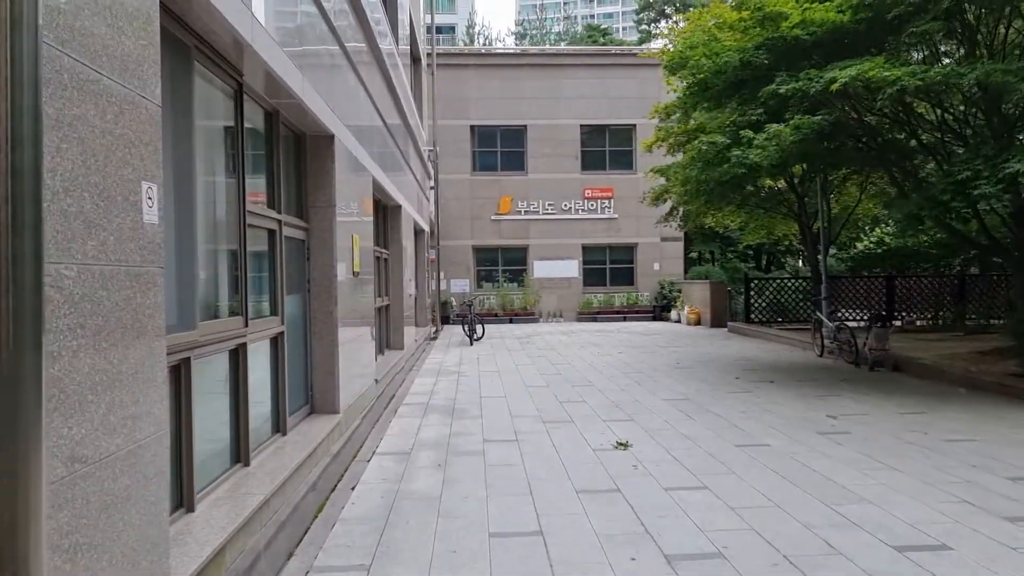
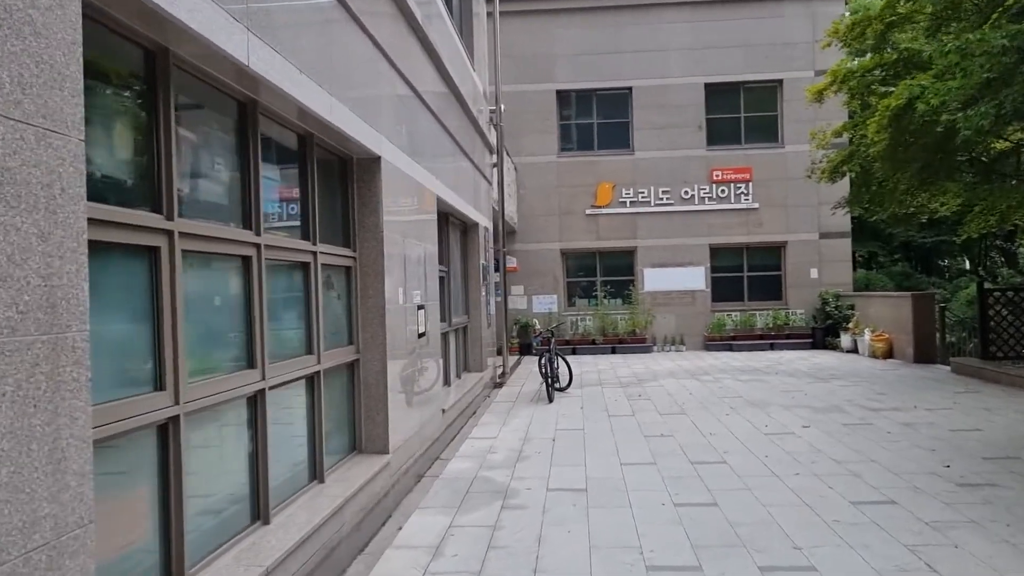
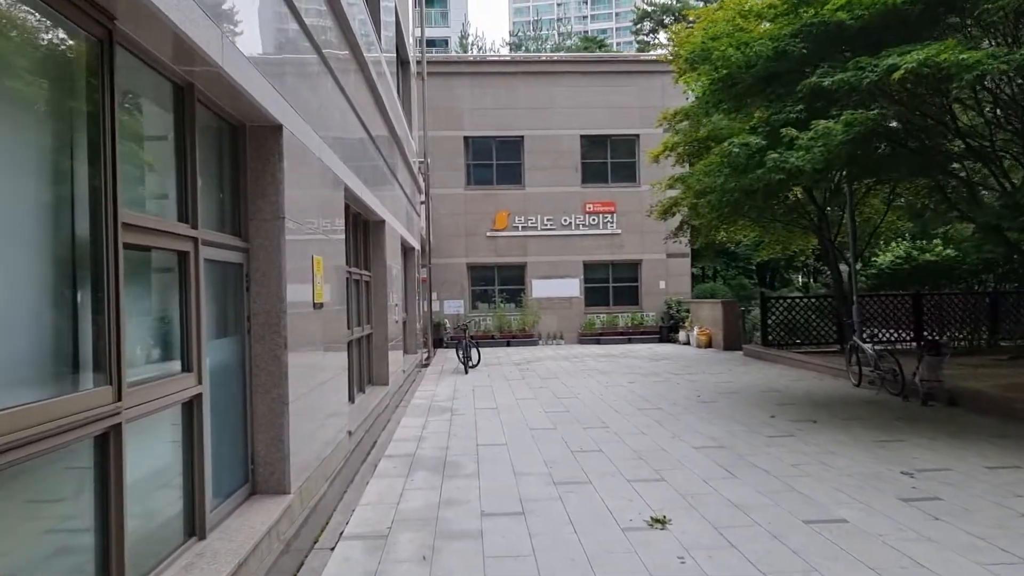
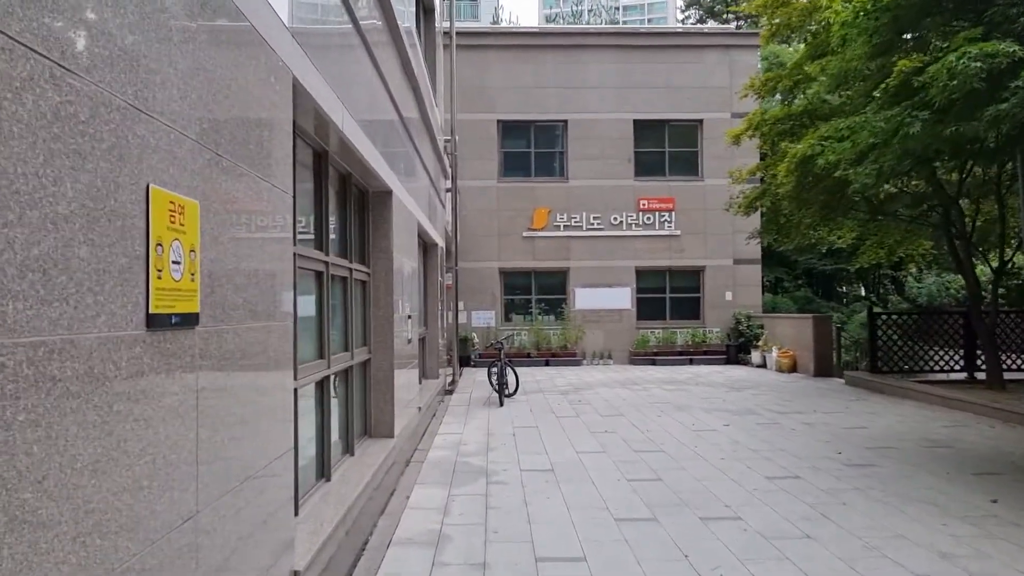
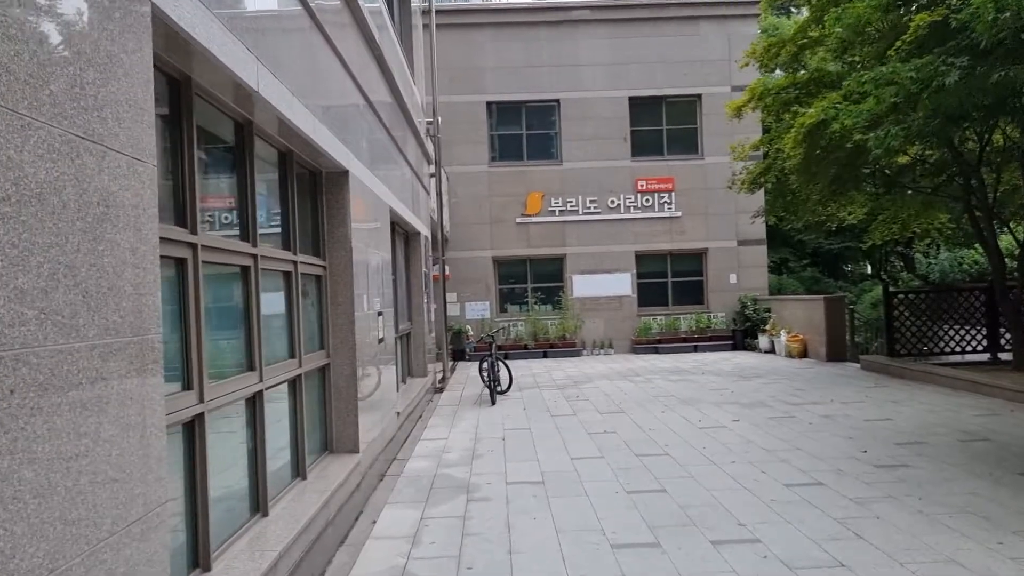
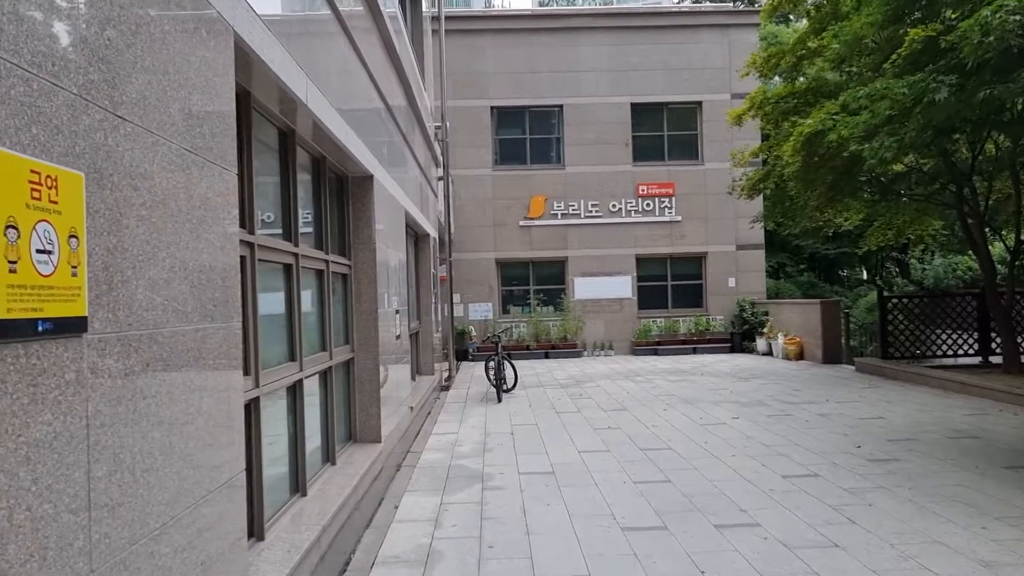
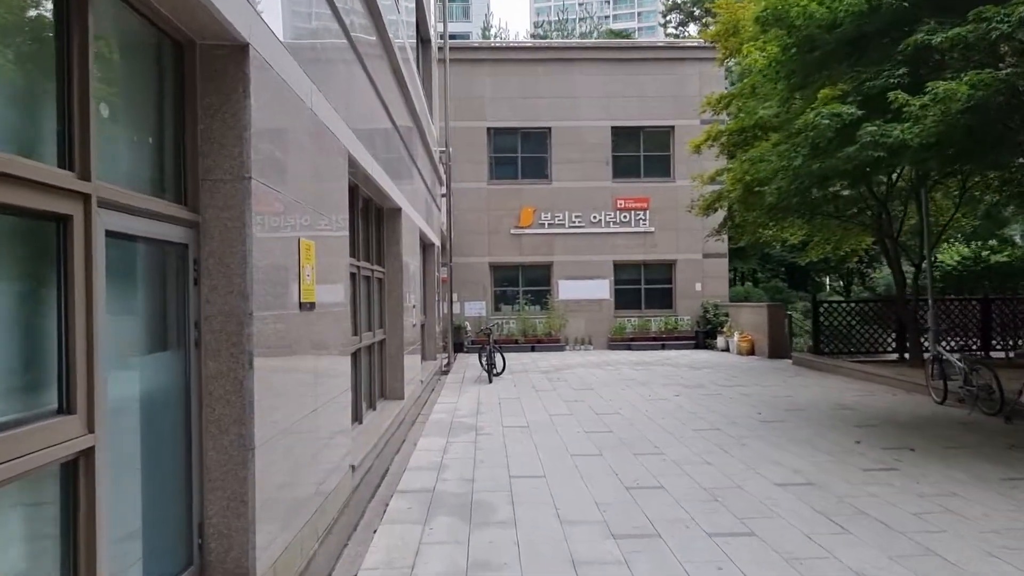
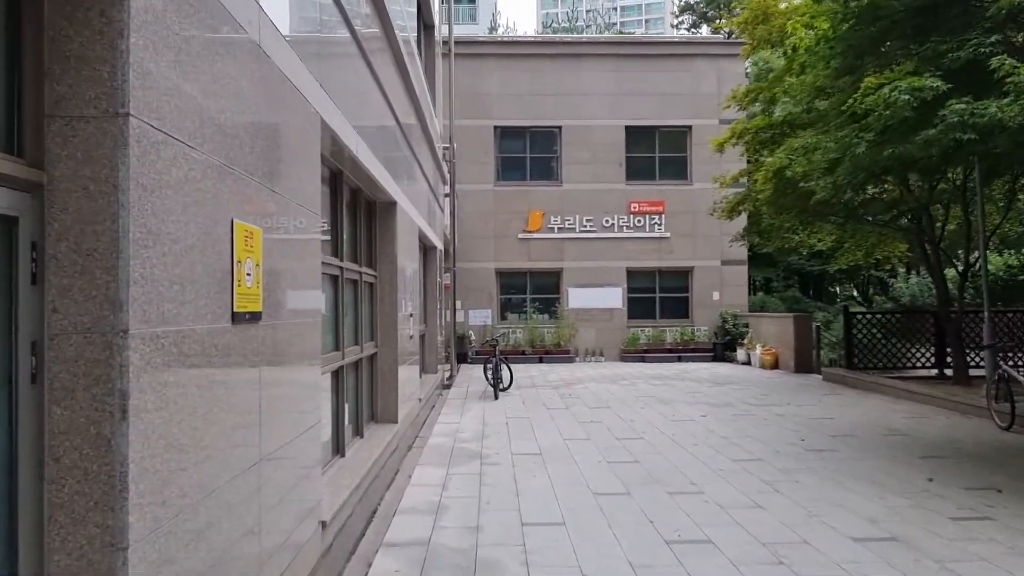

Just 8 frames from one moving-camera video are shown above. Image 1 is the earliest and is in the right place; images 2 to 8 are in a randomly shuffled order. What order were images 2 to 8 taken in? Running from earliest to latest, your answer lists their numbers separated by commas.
3, 7, 8, 4, 6, 5, 2
